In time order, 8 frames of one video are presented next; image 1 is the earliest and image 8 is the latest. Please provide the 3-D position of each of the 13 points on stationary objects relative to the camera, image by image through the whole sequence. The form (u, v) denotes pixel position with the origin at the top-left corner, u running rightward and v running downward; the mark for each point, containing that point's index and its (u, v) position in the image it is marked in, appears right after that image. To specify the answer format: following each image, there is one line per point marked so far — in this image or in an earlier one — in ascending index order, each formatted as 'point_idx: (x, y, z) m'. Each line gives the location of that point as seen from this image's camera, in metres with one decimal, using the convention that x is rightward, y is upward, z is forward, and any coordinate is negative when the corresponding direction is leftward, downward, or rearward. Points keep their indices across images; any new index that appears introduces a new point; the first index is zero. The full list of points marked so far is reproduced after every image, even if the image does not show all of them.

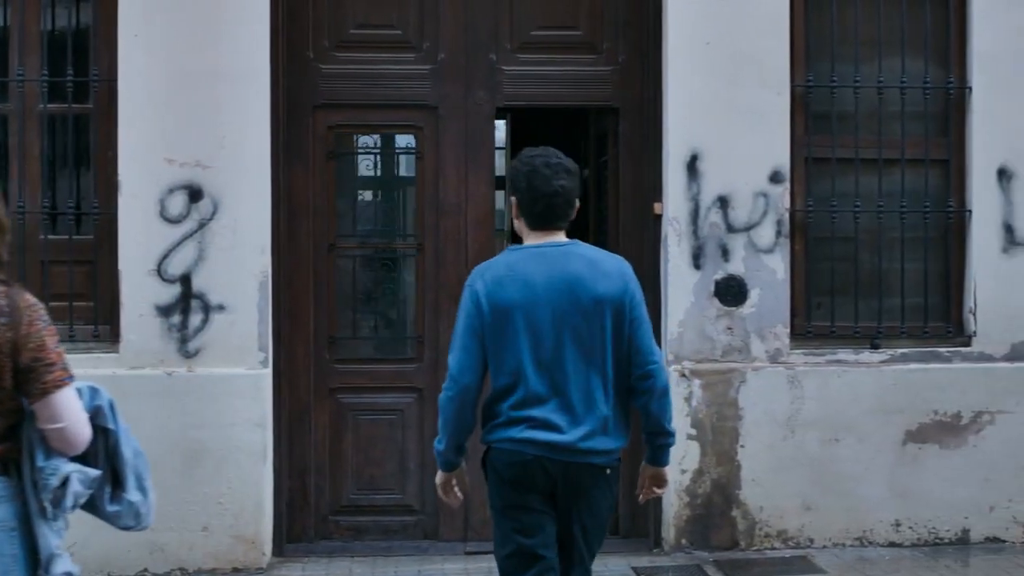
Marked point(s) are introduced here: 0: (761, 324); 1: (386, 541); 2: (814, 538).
0: (+0.9, -0.1, +6.4) m
1: (-0.5, -1.0, +6.5) m
2: (+1.1, -0.9, +6.4) m
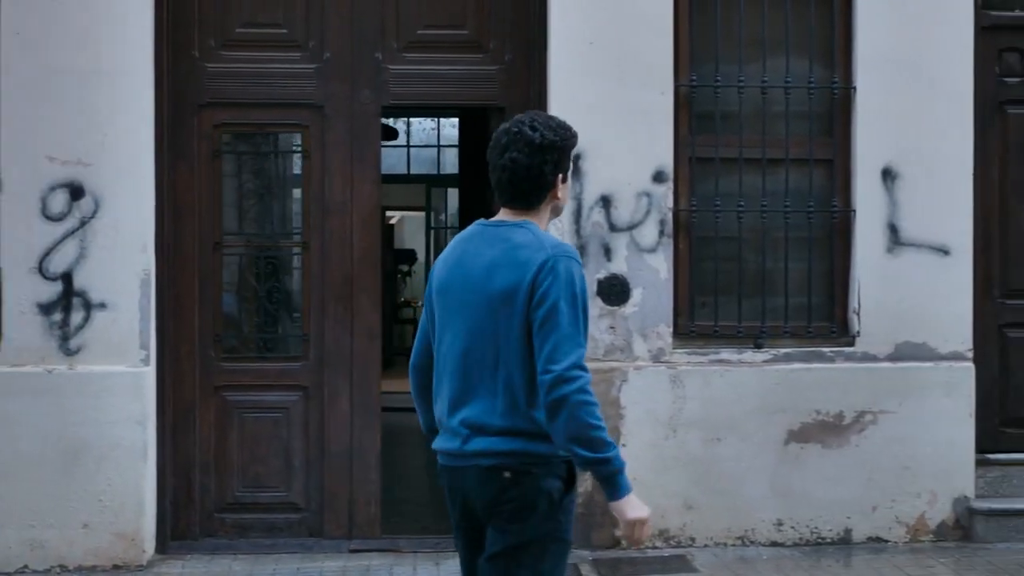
0: (+0.5, -0.1, +6.4) m
1: (-0.9, -1.0, +6.5) m
2: (+0.7, -0.9, +6.4) m
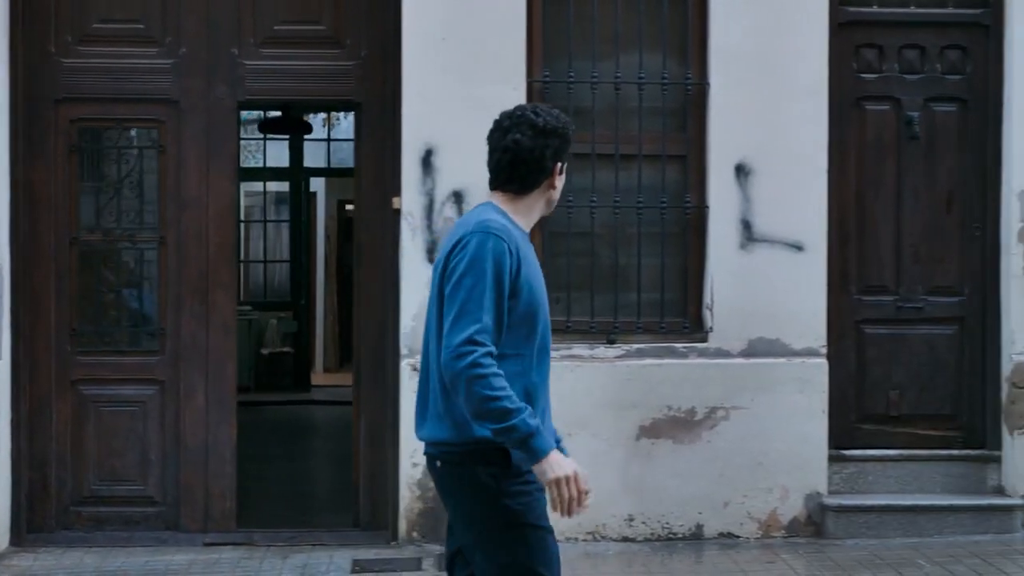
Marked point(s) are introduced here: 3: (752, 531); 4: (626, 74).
0: (-0.1, -0.1, +6.4) m
1: (-1.5, -0.9, +6.5) m
2: (+0.1, -0.9, +6.4) m
3: (+0.9, -0.9, +6.4) m
4: (+0.4, +0.8, +6.5) m
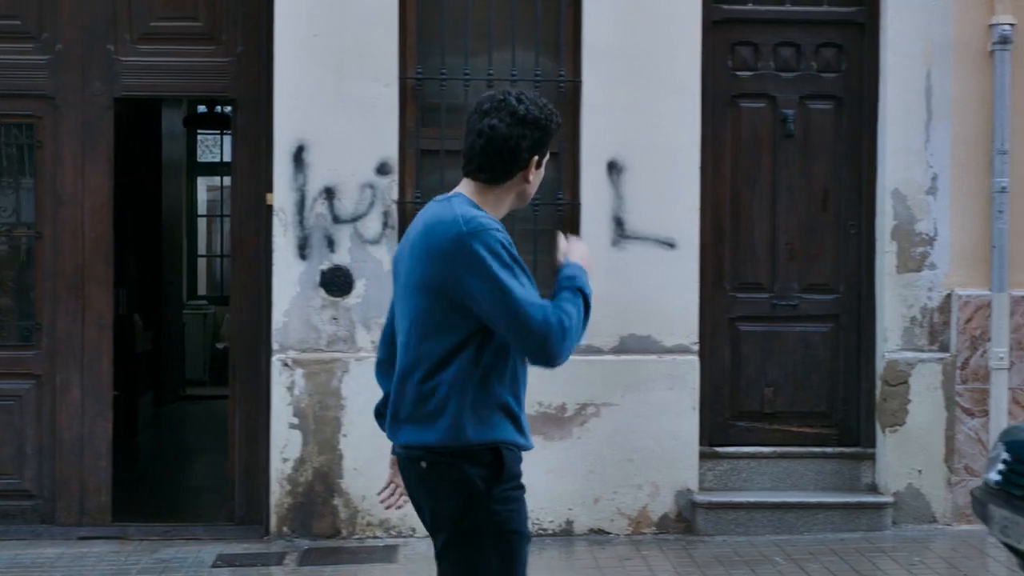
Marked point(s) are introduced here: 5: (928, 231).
0: (-0.5, -0.1, +6.4) m
1: (-2.0, -0.9, +6.6) m
2: (-0.4, -0.9, +6.4) m
3: (+0.4, -0.9, +6.4) m
4: (-0.1, +0.8, +6.5) m
5: (+1.6, +0.2, +6.5) m
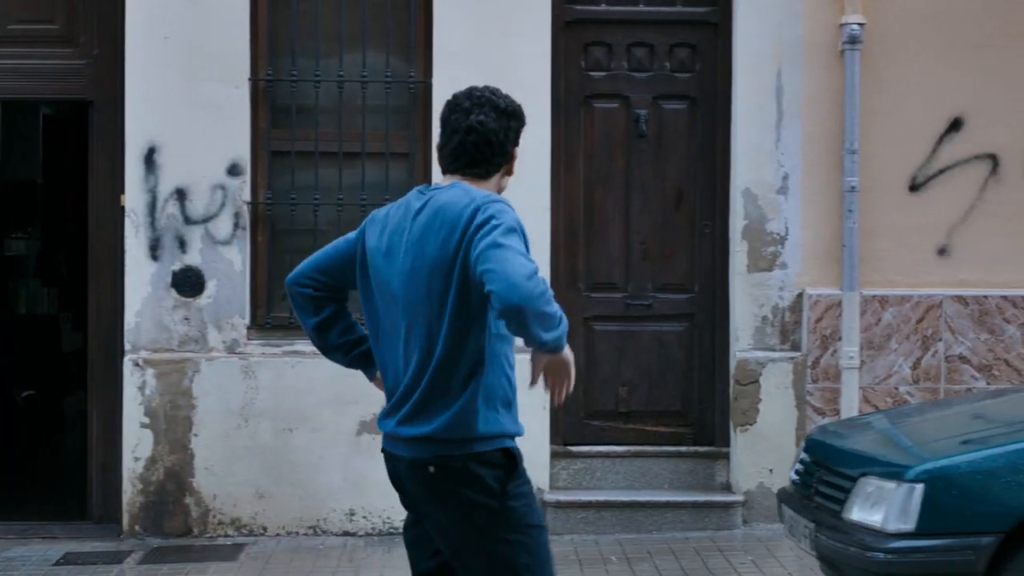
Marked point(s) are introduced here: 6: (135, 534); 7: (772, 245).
0: (-1.1, -0.1, +6.5) m
1: (-2.5, -0.9, +6.7) m
2: (-0.9, -0.9, +6.4) m
3: (-0.1, -0.9, +6.5) m
4: (-0.6, +0.8, +6.6) m
5: (+1.0, +0.2, +6.5) m
6: (-1.4, -0.9, +6.4) m
7: (+1.0, +0.2, +6.5) m
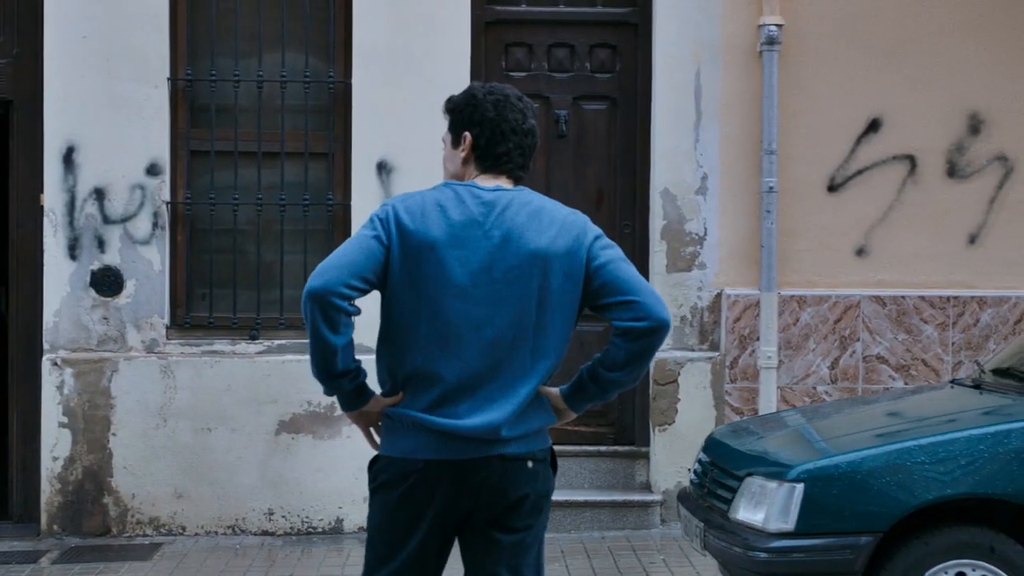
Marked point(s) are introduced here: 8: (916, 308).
0: (-1.4, -0.1, +6.5) m
1: (-2.8, -0.9, +6.6) m
2: (-1.2, -0.9, +6.5) m
3: (-0.5, -0.9, +6.5) m
4: (-0.9, +0.8, +6.6) m
5: (+0.7, +0.2, +6.5) m
6: (-1.7, -0.9, +6.4) m
7: (+0.7, +0.2, +6.5) m
8: (+1.5, -0.1, +6.5) m
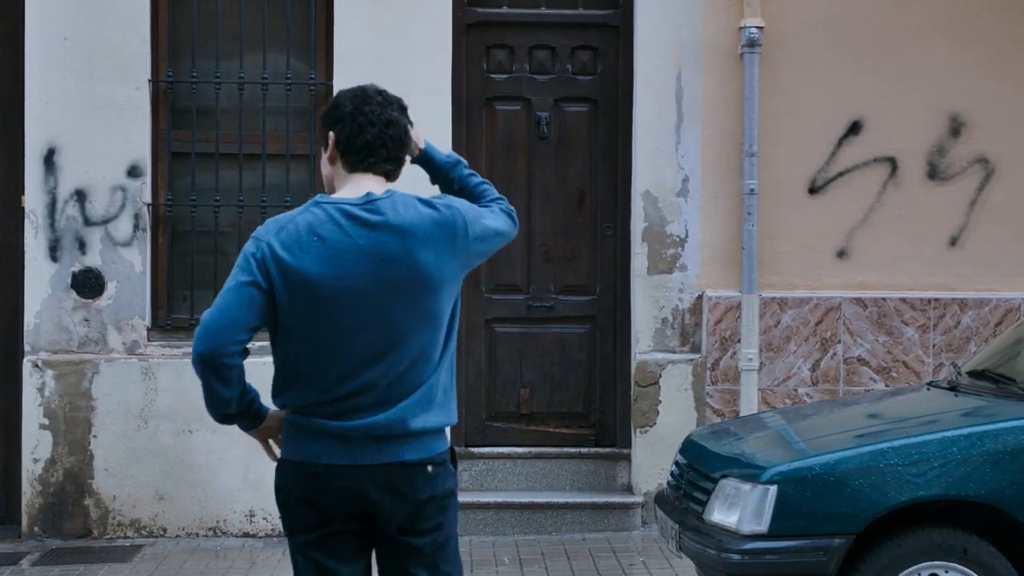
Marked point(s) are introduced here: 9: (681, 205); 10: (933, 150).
0: (-1.5, -0.1, +6.5) m
1: (-2.9, -0.9, +6.6) m
2: (-1.3, -0.9, +6.4) m
3: (-0.5, -0.9, +6.5) m
4: (-1.0, +0.8, +6.6) m
5: (+0.6, +0.2, +6.5) m
6: (-1.8, -0.9, +6.4) m
7: (+0.6, +0.2, +6.5) m
8: (+1.5, -0.1, +6.5) m
9: (+0.6, +0.3, +6.5) m
10: (+1.6, +0.5, +6.5) m
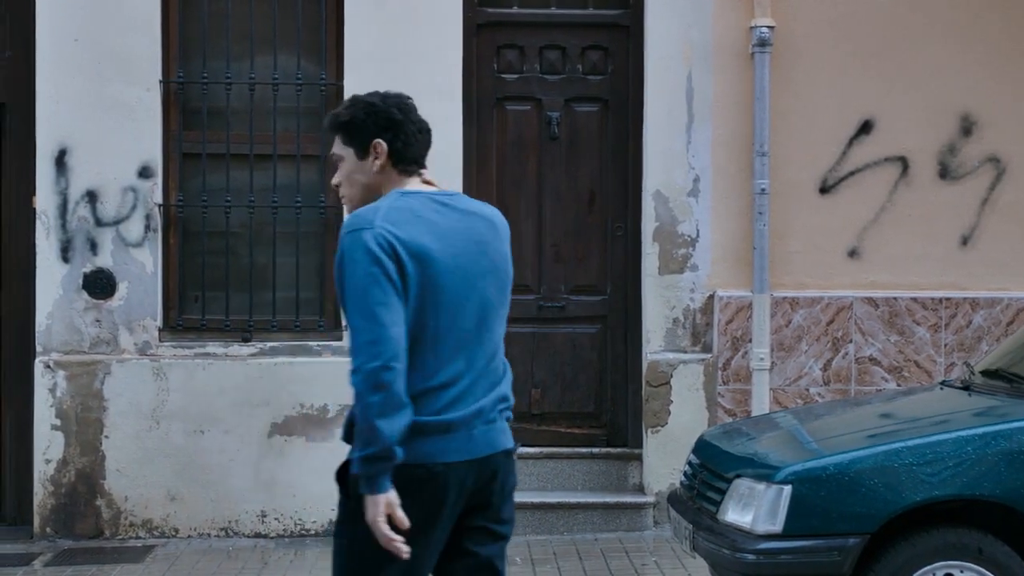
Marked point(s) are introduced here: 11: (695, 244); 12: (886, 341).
0: (-1.4, -0.1, +6.5) m
1: (-2.9, -0.9, +6.6) m
2: (-1.3, -0.9, +6.5) m
3: (-0.5, -0.9, +6.5) m
4: (-1.0, +0.8, +6.6) m
5: (+0.7, +0.2, +6.5) m
6: (-1.8, -0.9, +6.4) m
7: (+0.7, +0.2, +6.5) m
8: (+1.5, -0.1, +6.5) m
9: (+0.7, +0.3, +6.5) m
10: (+1.7, +0.5, +6.5) m
11: (+0.7, +0.2, +6.5) m
12: (+1.4, -0.2, +6.5) m
